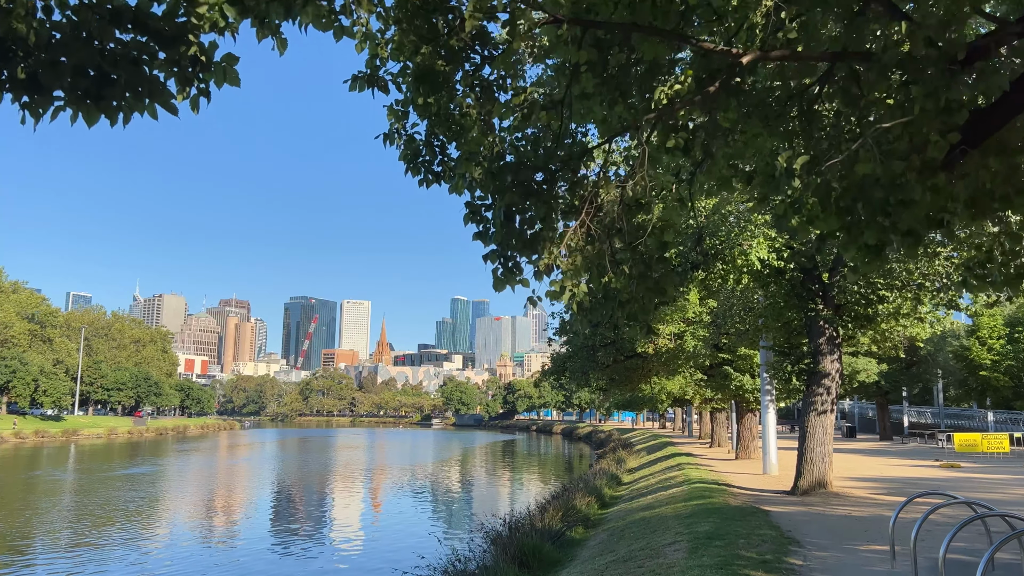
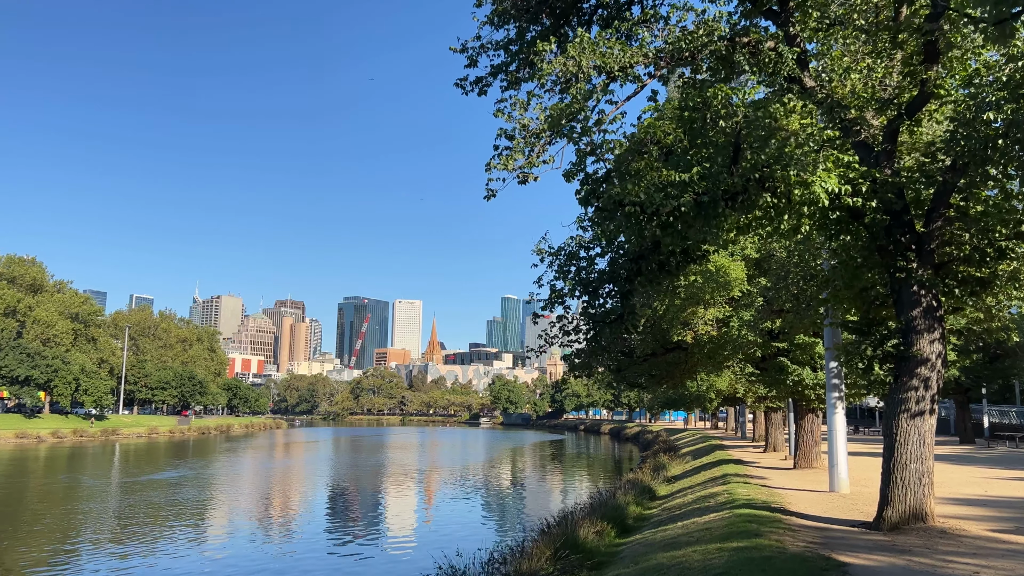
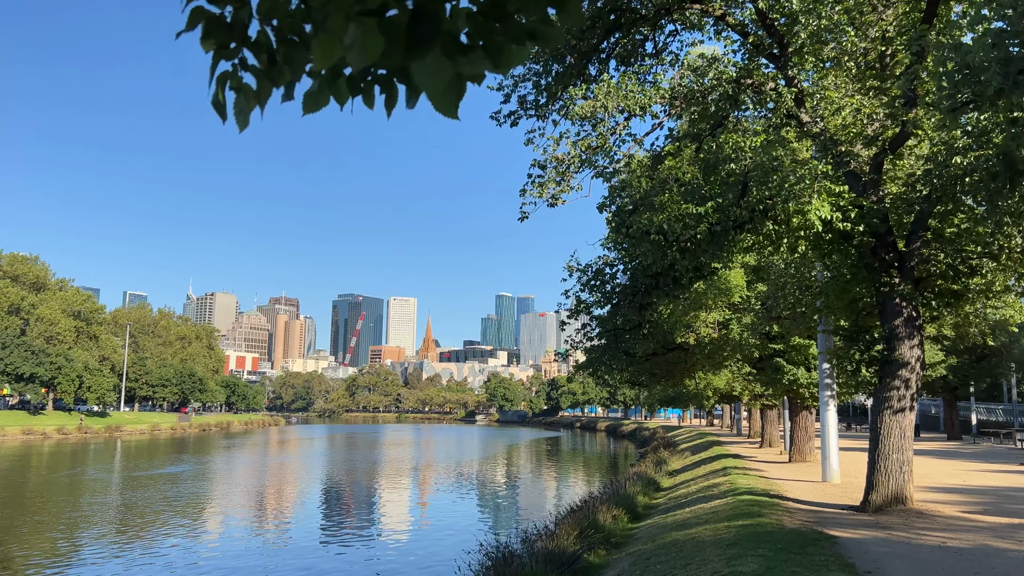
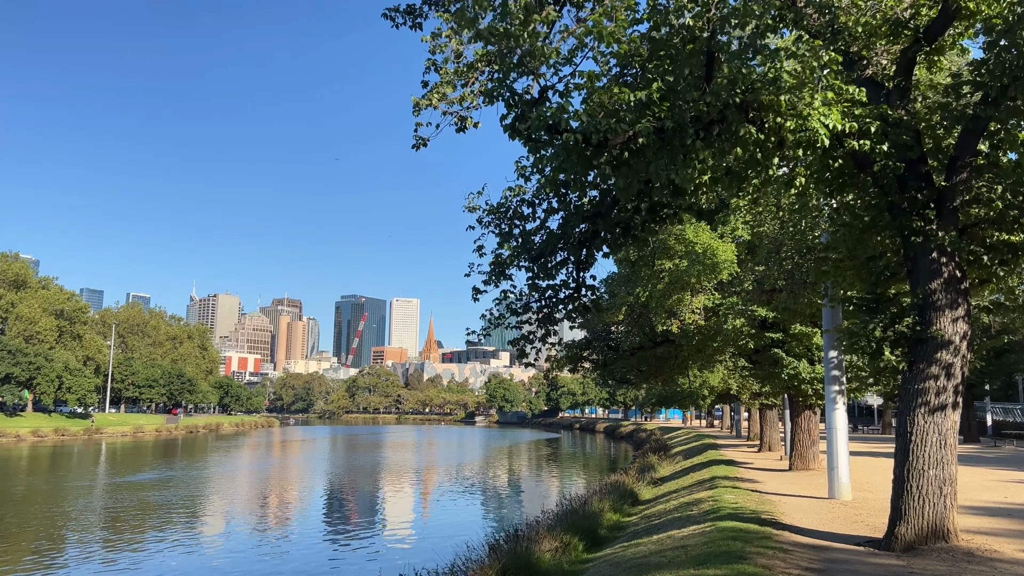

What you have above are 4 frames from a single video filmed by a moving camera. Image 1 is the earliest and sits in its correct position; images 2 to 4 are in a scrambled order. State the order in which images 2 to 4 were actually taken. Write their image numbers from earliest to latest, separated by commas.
3, 2, 4
